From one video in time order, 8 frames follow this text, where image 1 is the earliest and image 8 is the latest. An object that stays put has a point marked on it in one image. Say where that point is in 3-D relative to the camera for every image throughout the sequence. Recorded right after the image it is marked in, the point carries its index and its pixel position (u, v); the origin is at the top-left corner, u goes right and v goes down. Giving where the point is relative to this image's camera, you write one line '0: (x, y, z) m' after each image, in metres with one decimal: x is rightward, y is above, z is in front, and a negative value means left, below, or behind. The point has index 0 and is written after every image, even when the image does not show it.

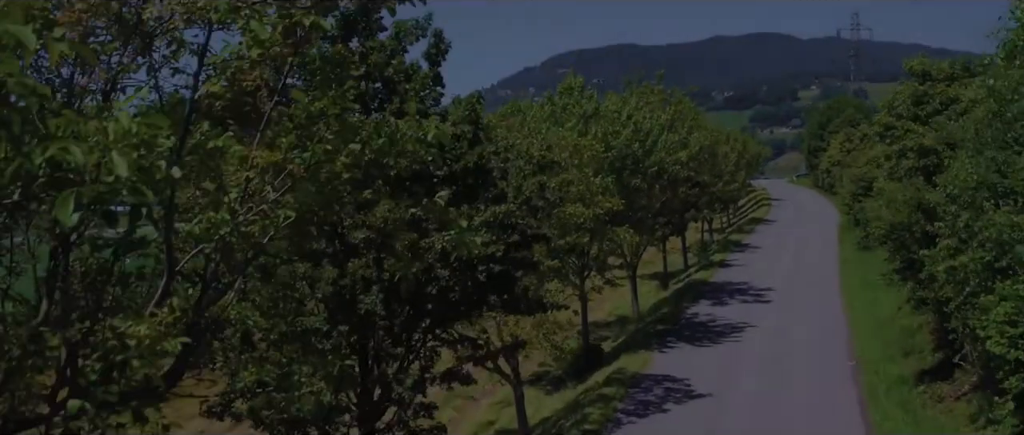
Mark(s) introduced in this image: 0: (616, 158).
0: (+1.6, +0.9, +16.2) m
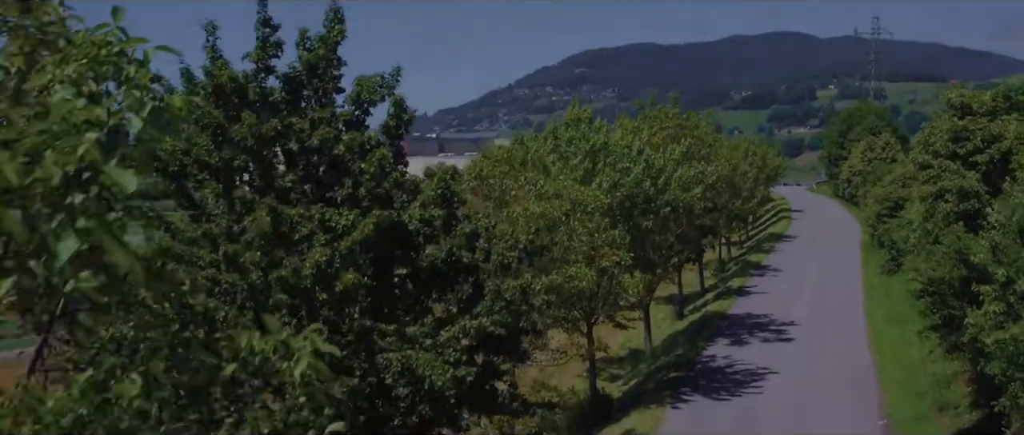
0: (+1.6, +0.3, +14.8) m
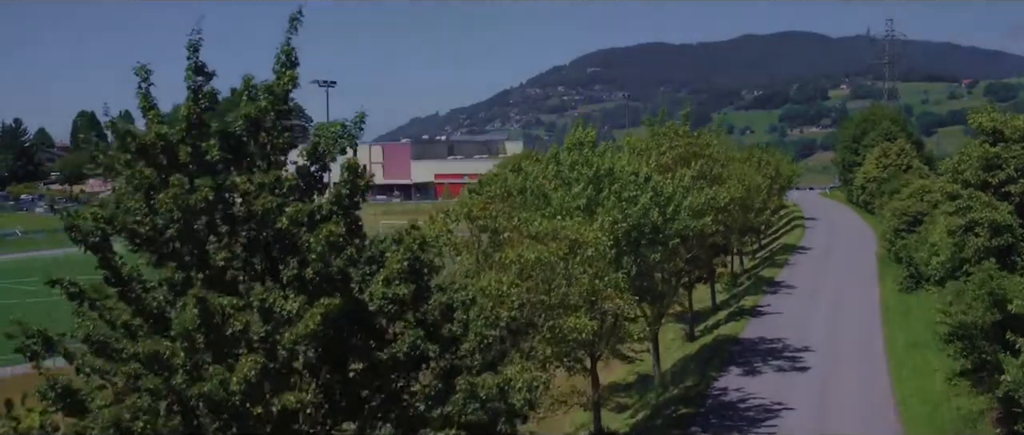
0: (+1.6, -0.2, +13.9) m
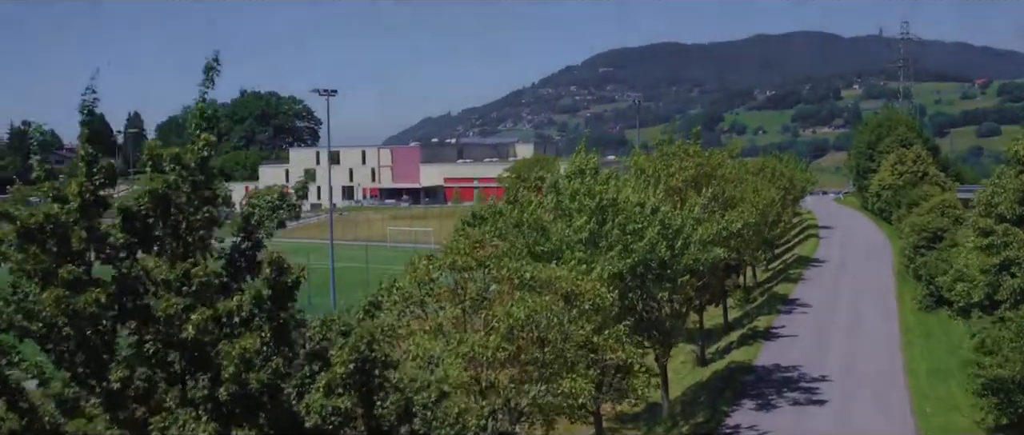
0: (+1.6, -0.6, +12.8) m
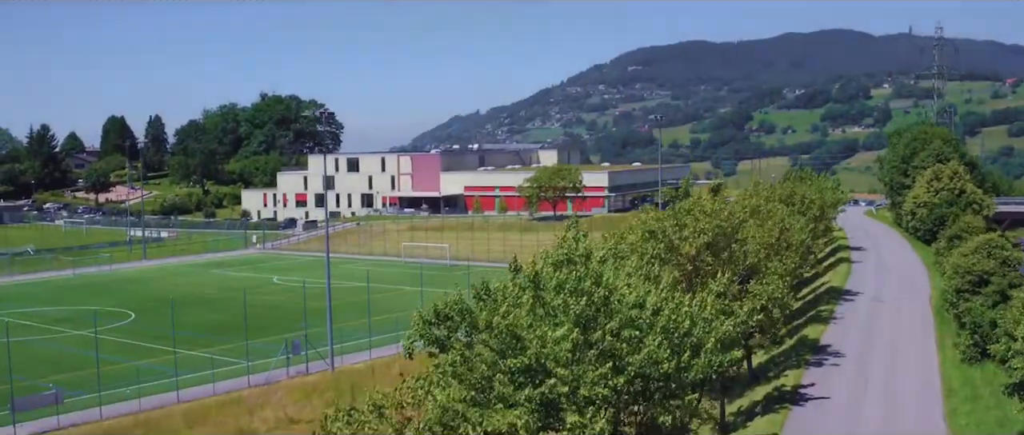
0: (+1.2, -1.7, +10.5) m
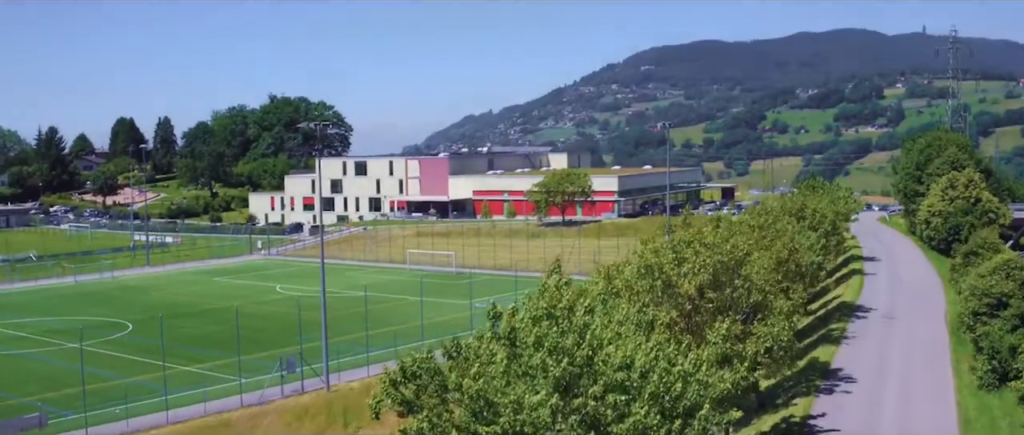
0: (+1.0, -2.2, +9.4) m
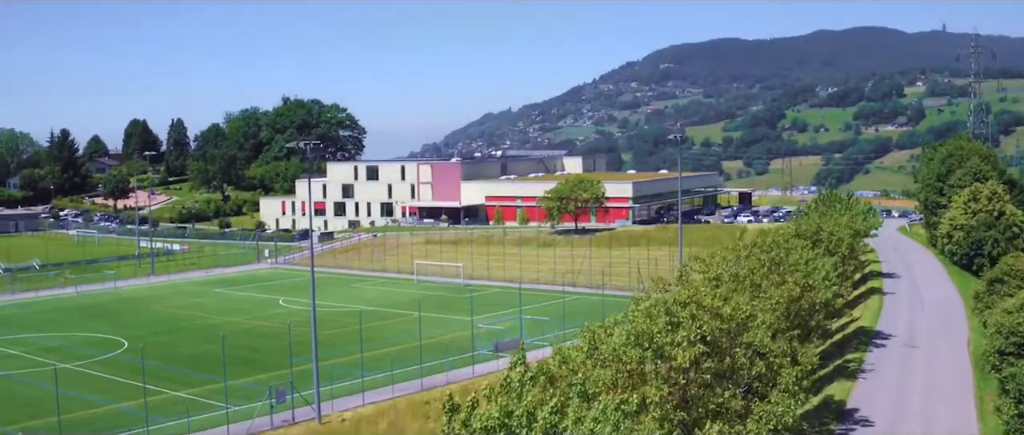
0: (+0.5, -3.0, +8.0) m
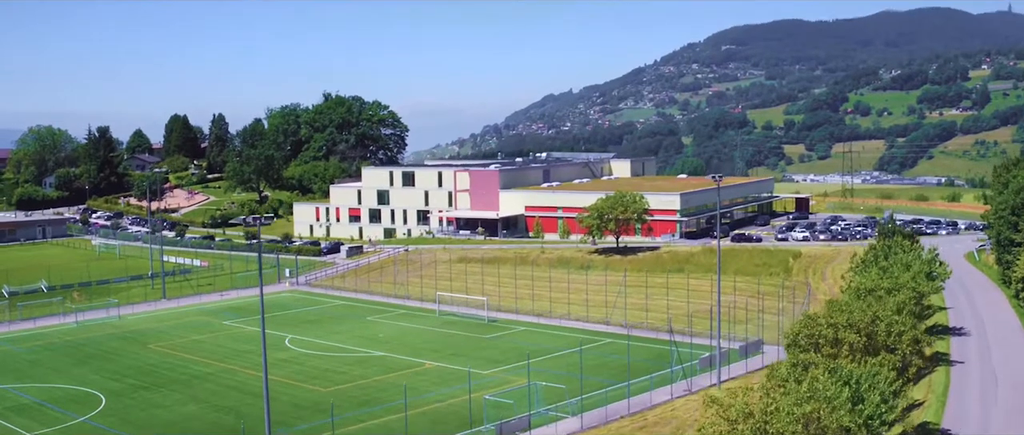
0: (-1.0, -5.8, +3.2) m
